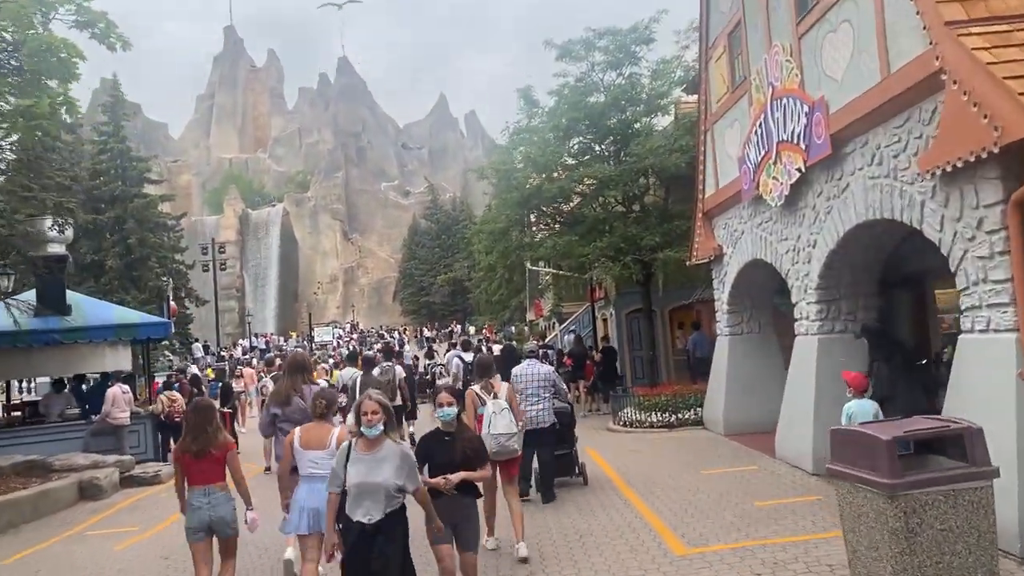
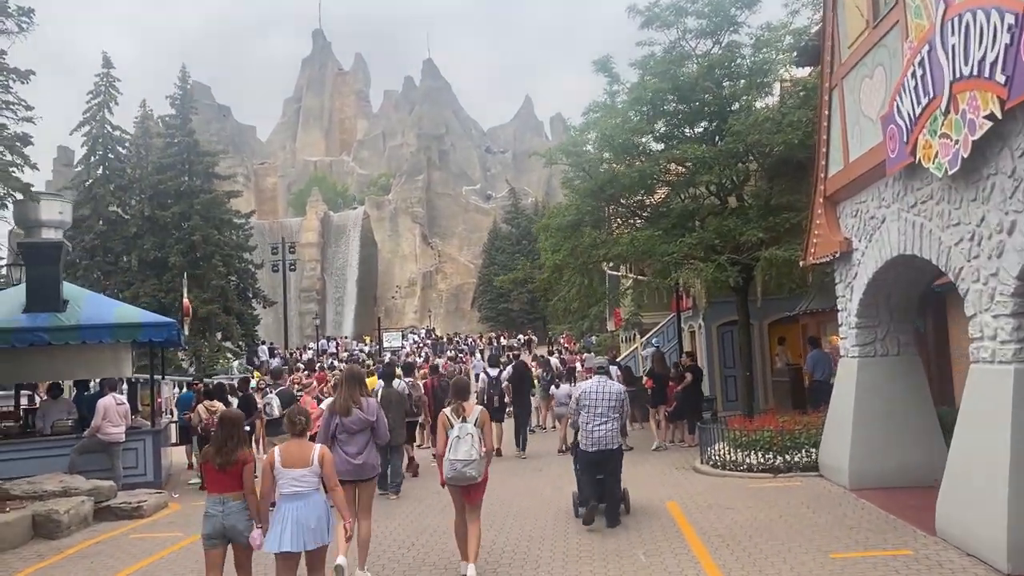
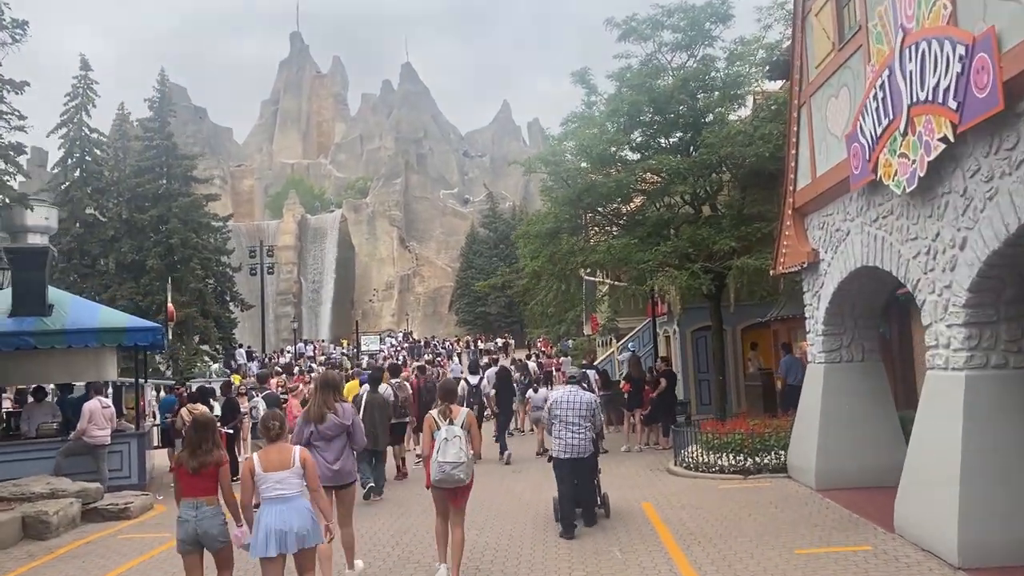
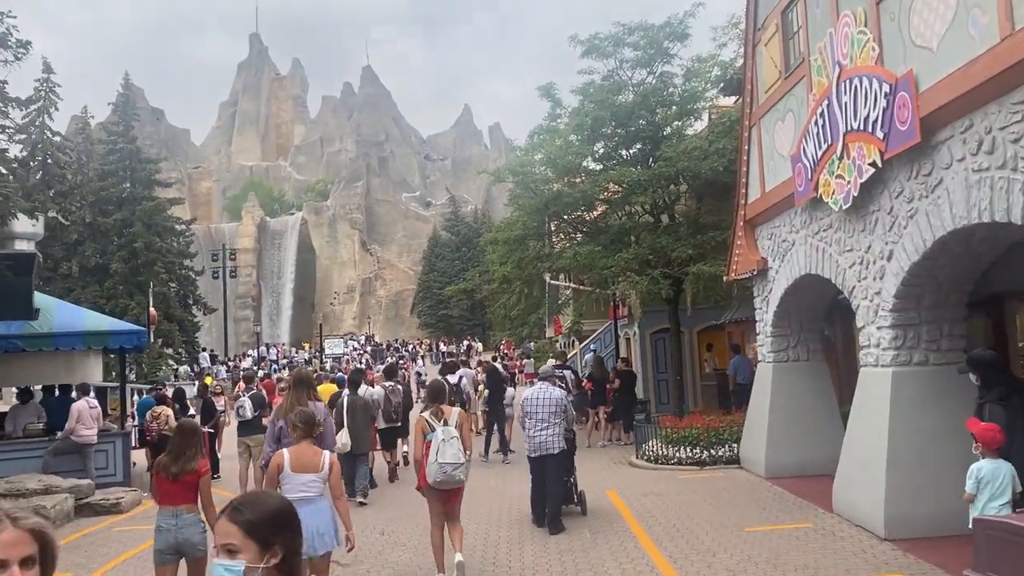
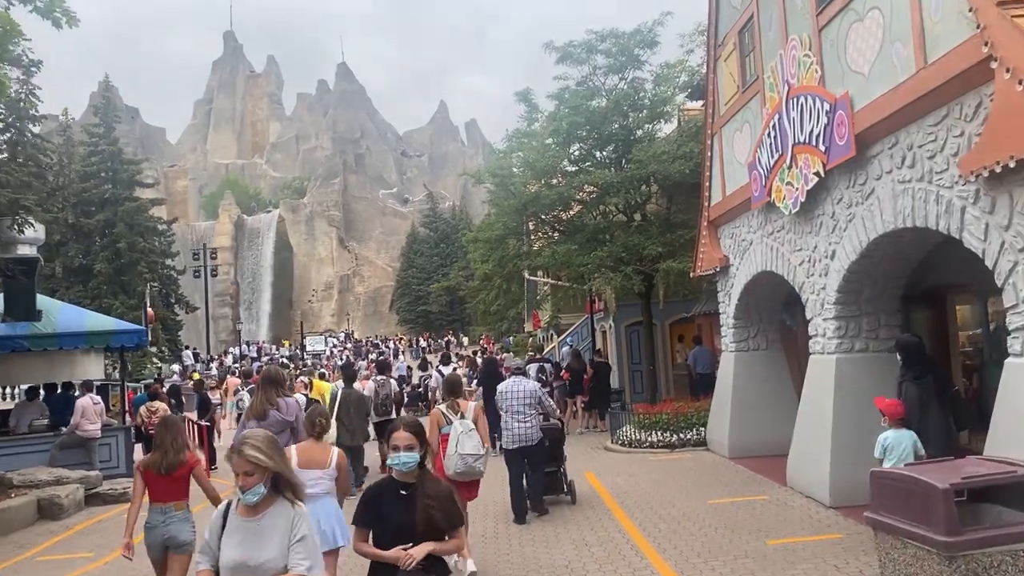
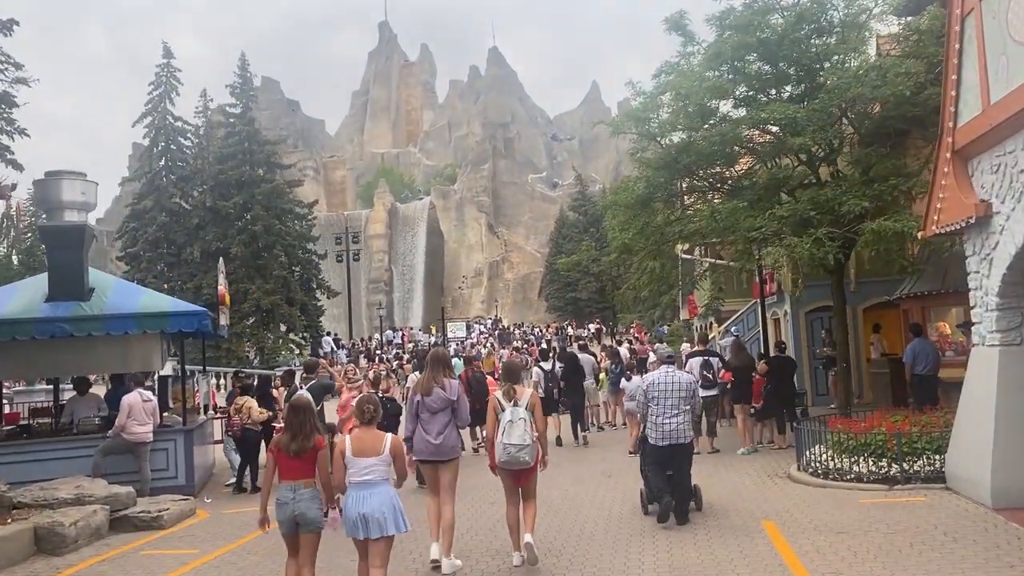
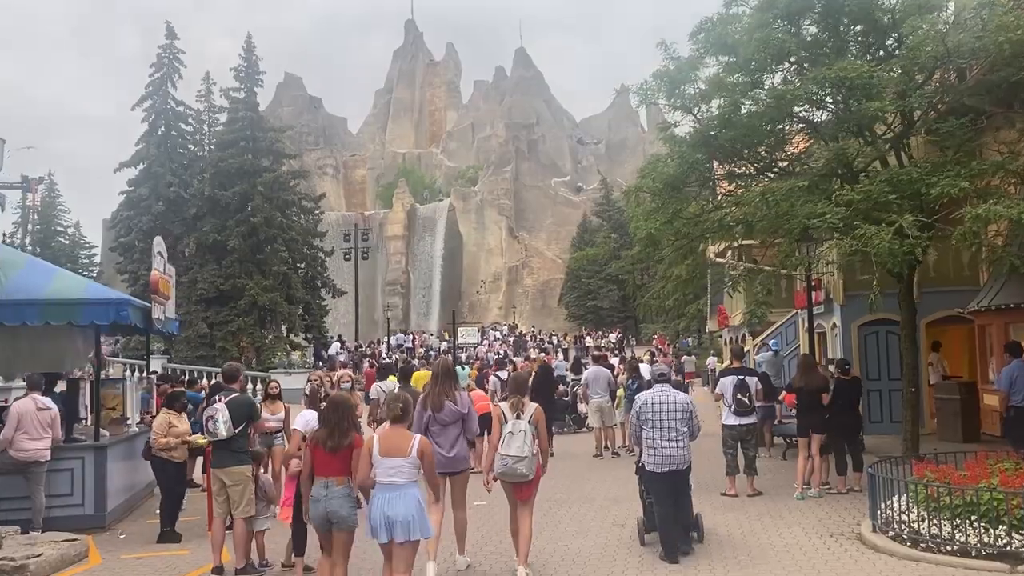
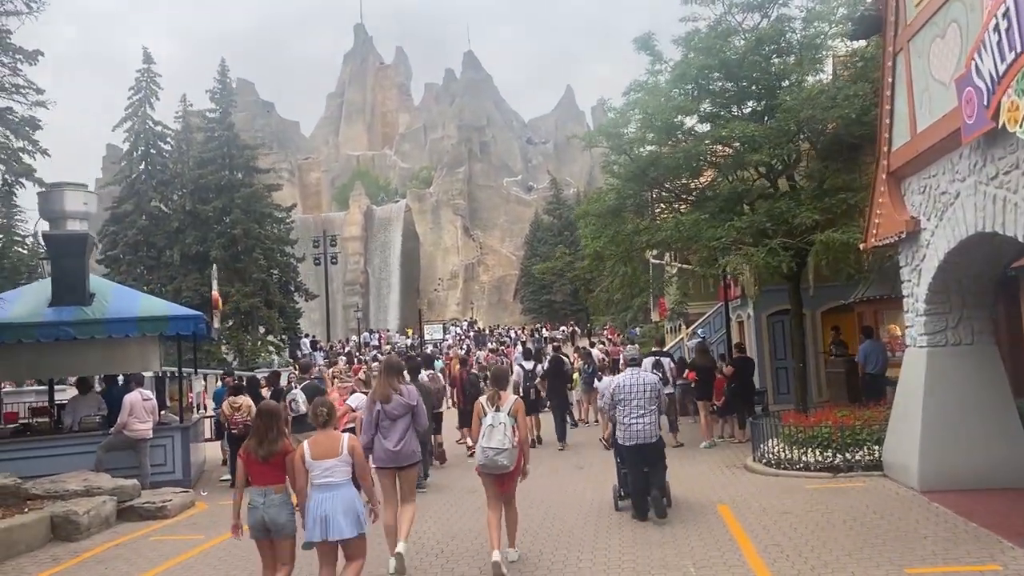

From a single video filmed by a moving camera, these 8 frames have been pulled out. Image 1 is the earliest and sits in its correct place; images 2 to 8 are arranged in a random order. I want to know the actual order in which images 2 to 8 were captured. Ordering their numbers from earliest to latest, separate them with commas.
5, 4, 3, 2, 8, 6, 7
